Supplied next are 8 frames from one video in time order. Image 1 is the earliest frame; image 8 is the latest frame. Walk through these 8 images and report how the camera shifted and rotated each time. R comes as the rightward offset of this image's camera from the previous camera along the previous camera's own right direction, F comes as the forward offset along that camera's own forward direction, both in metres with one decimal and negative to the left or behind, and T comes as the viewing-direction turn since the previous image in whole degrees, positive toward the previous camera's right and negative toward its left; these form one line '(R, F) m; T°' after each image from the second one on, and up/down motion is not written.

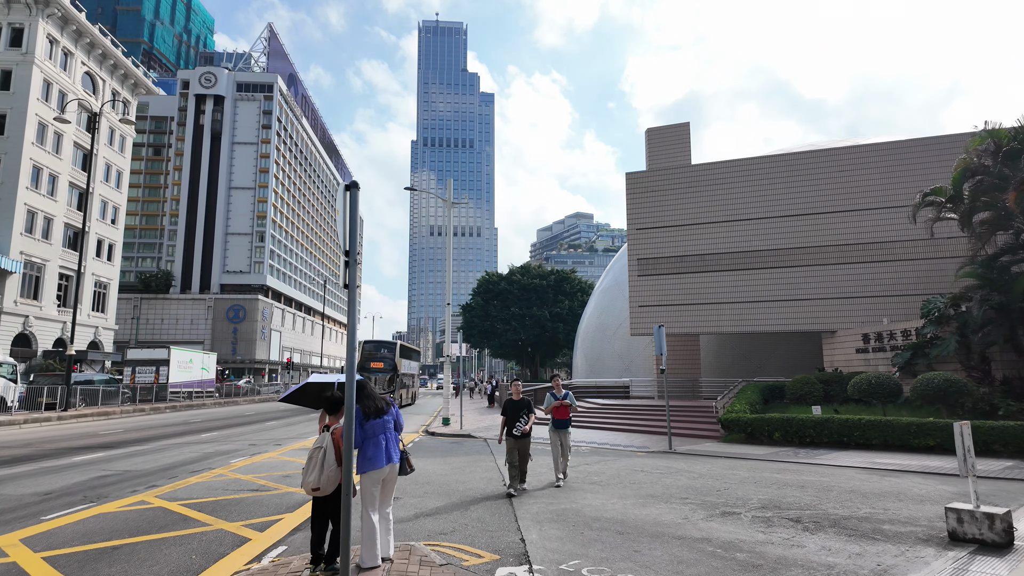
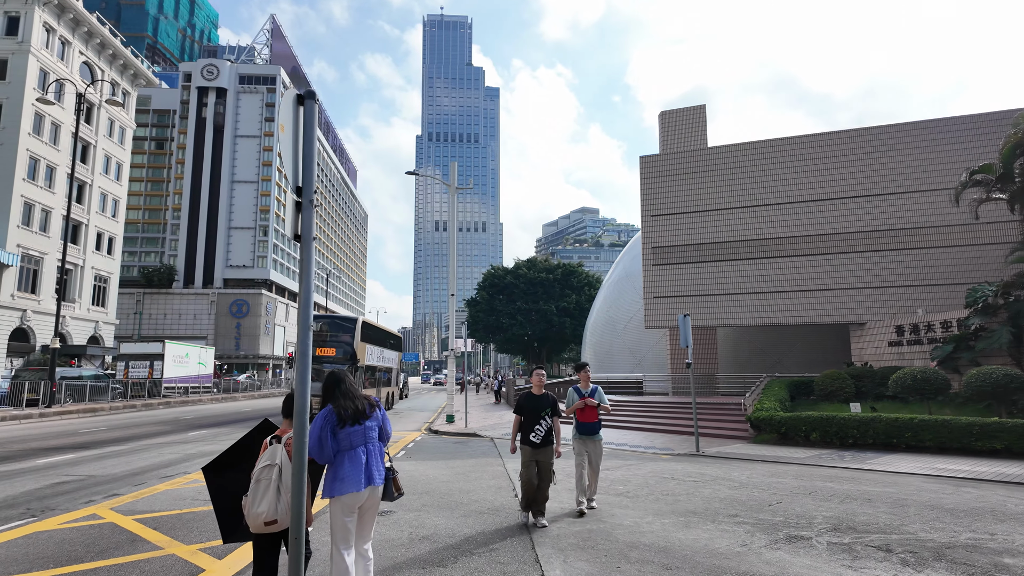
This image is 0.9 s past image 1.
(-0.1, +1.2) m; 0°
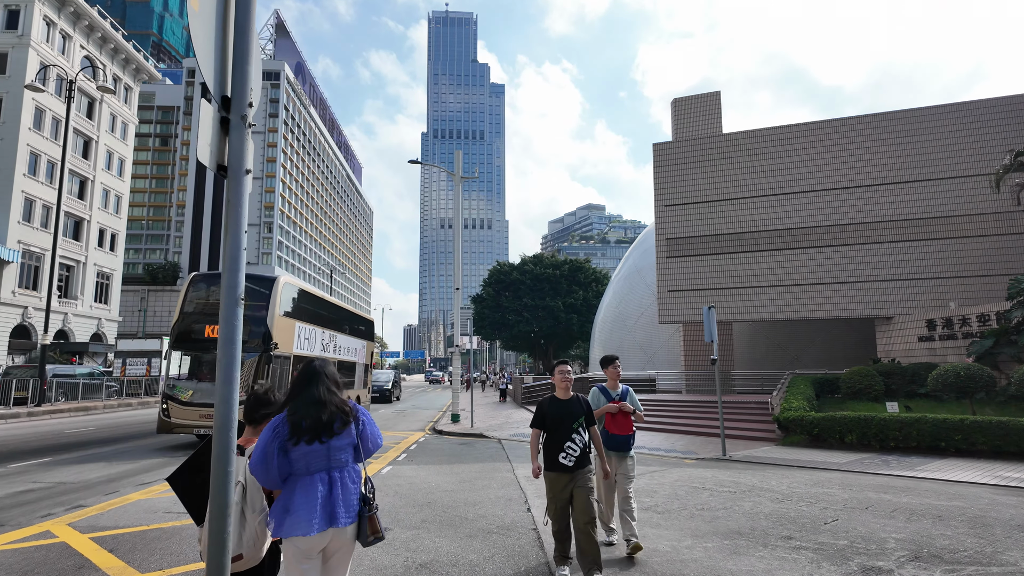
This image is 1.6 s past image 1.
(-0.1, +0.9) m; -1°
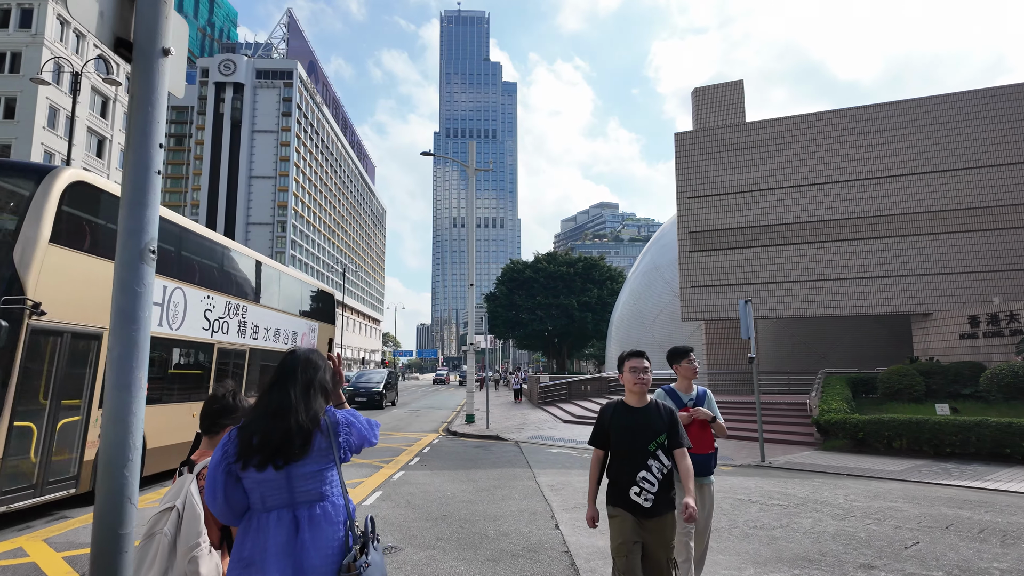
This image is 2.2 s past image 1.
(-0.1, +0.7) m; -1°
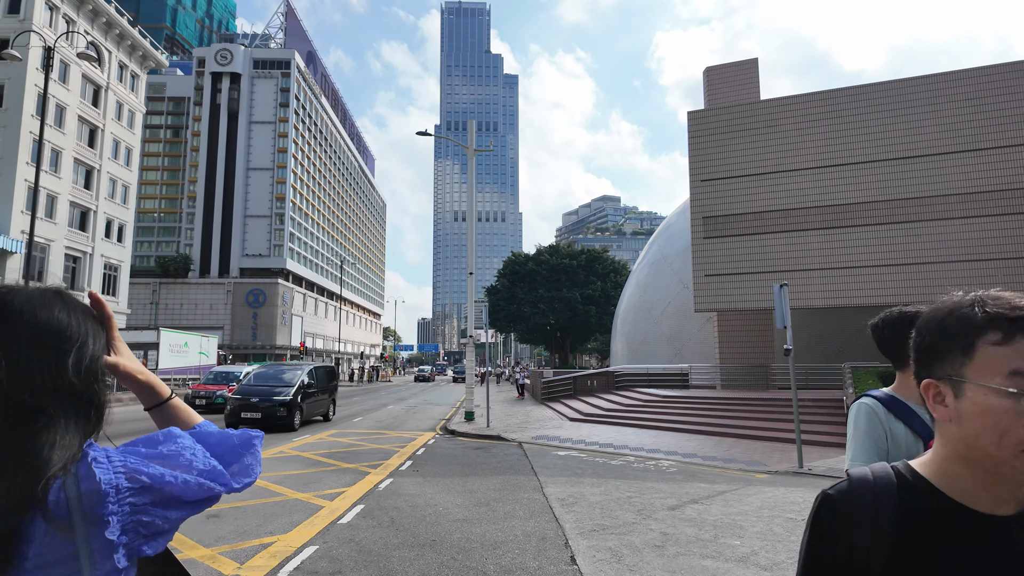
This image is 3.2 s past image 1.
(0.0, +1.2) m; 0°
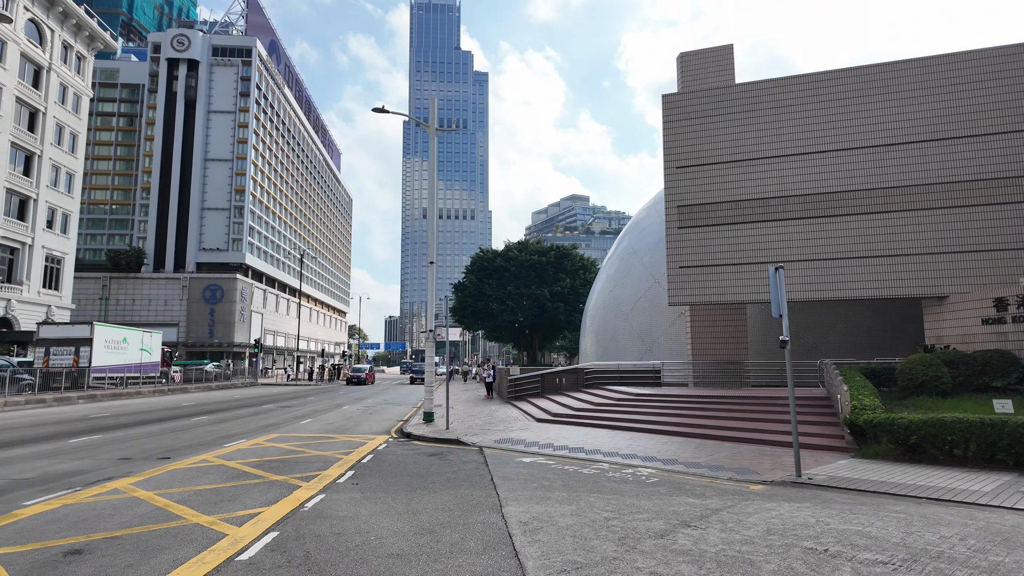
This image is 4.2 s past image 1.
(+0.2, +1.3) m; +3°
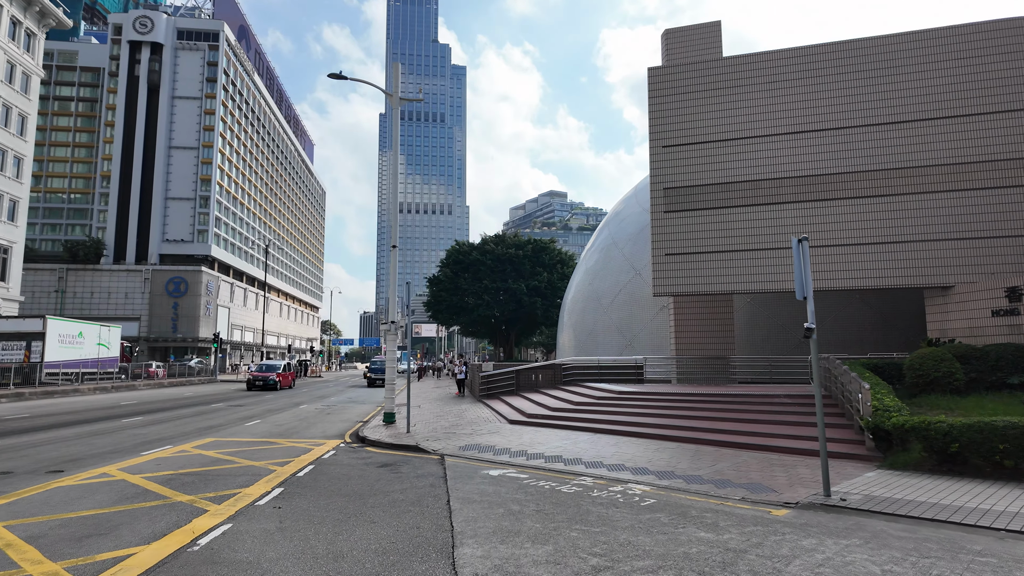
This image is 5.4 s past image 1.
(+0.2, +1.6) m; +2°
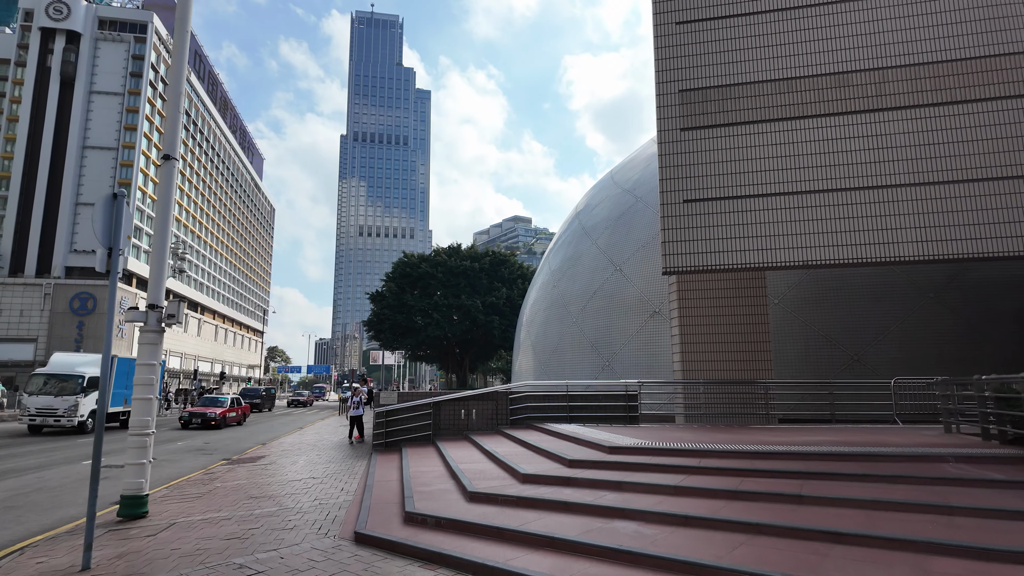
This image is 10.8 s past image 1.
(+1.0, +7.5) m; +3°
